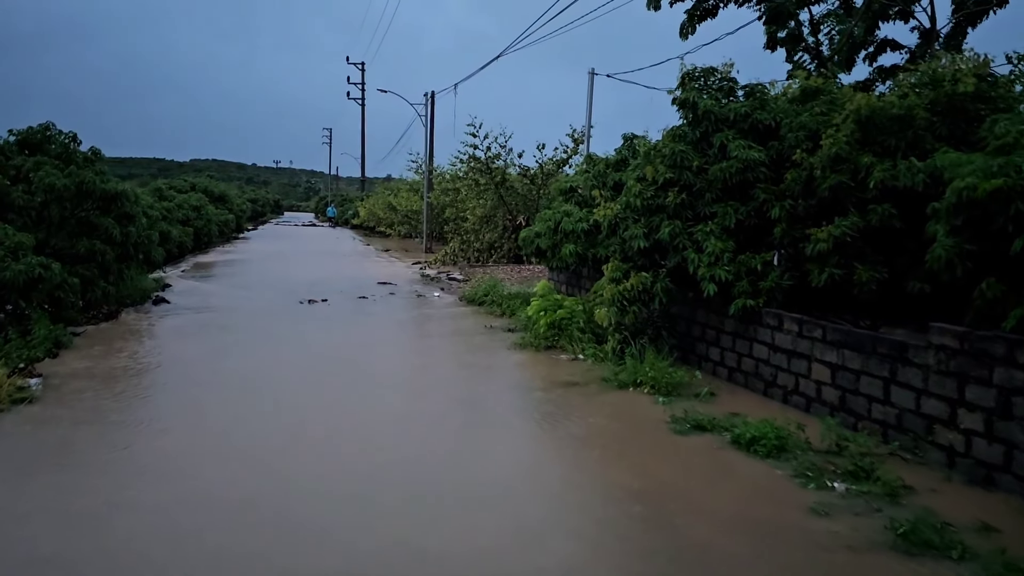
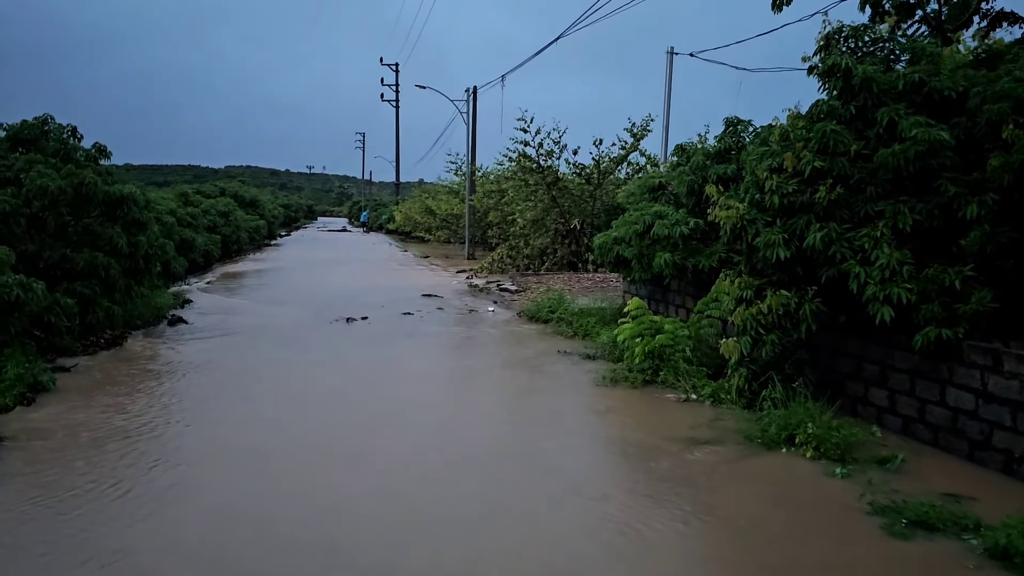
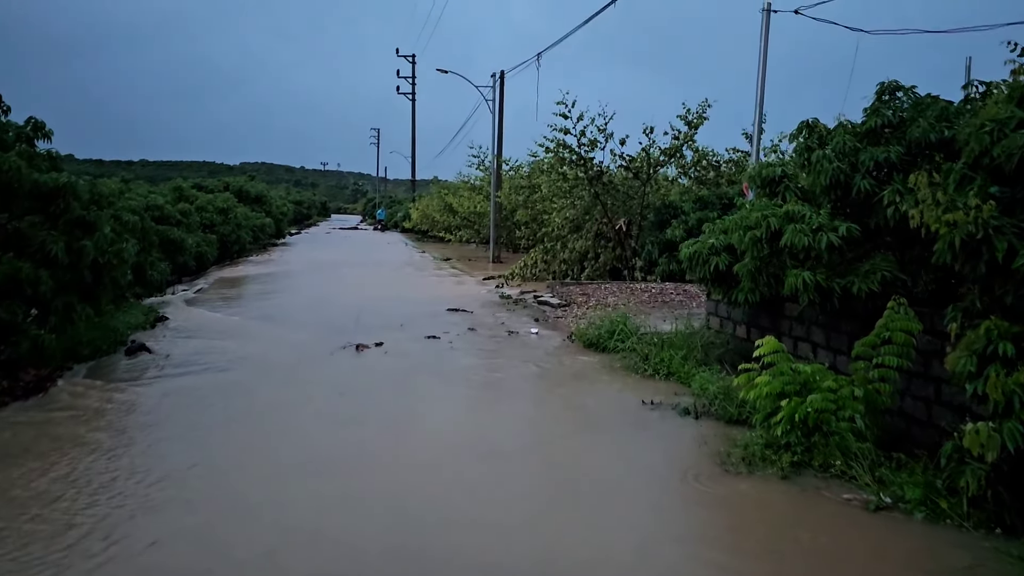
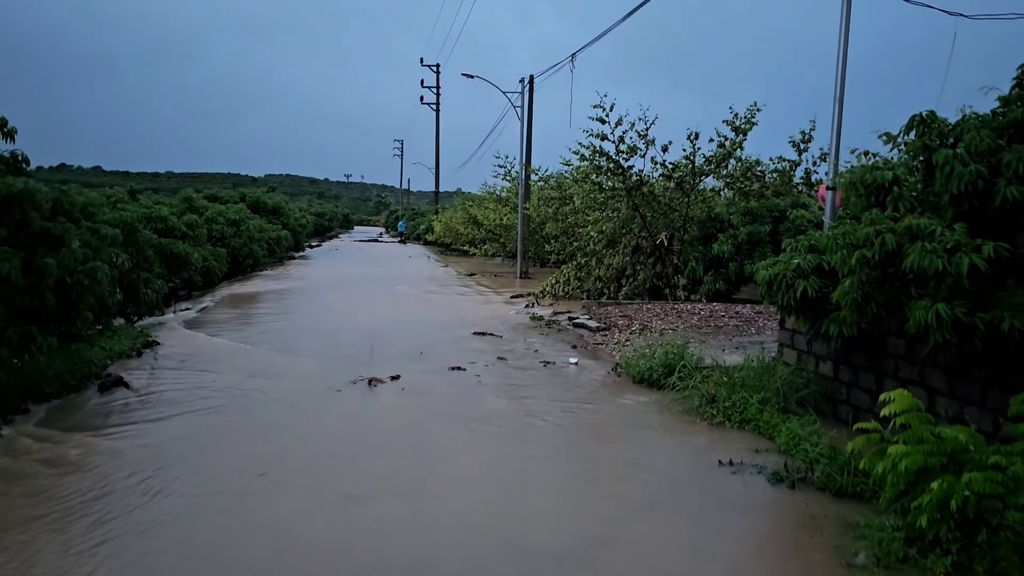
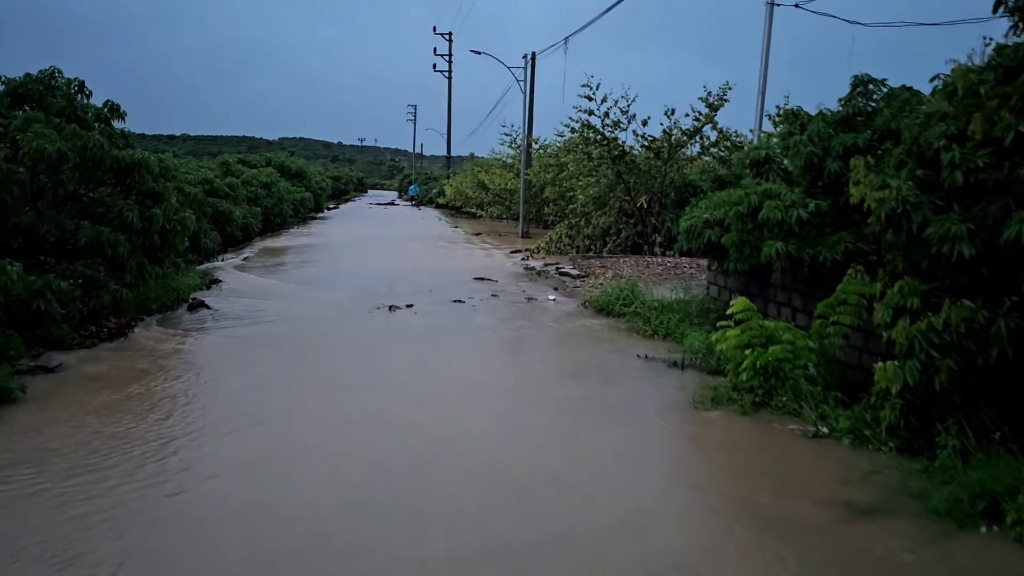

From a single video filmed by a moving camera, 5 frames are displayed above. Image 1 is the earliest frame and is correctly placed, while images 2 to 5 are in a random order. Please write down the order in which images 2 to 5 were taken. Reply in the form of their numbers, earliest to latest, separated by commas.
2, 5, 3, 4
